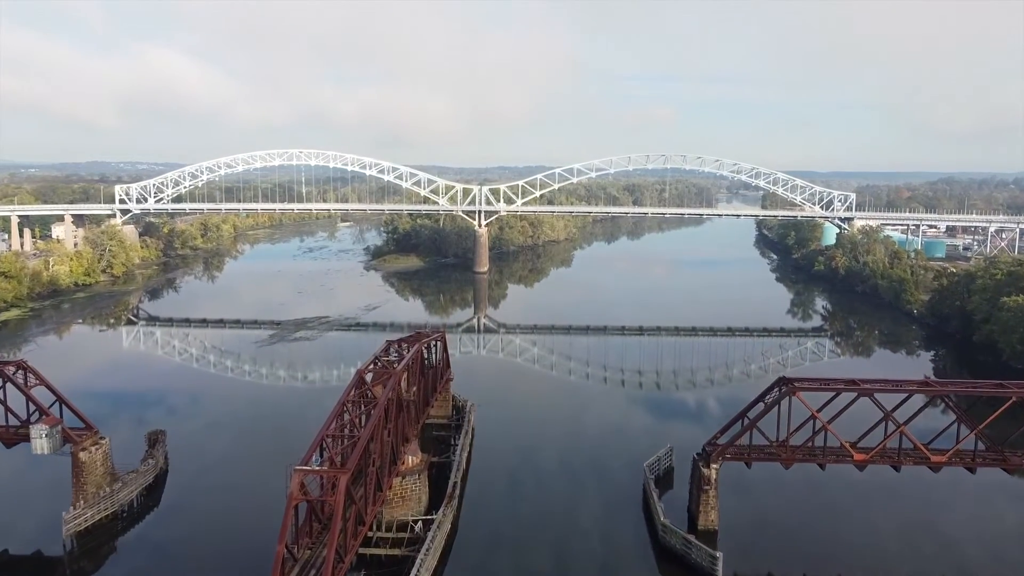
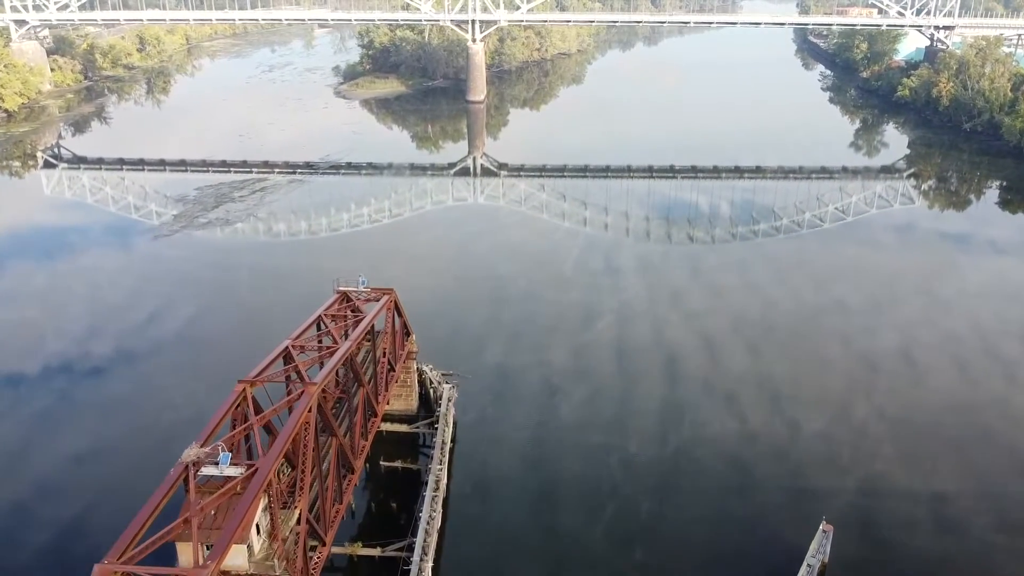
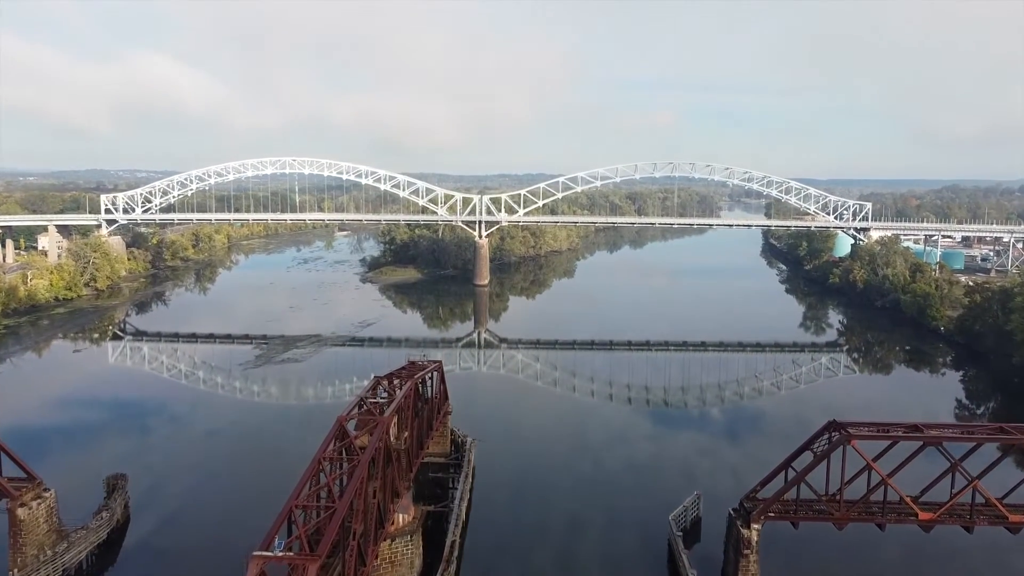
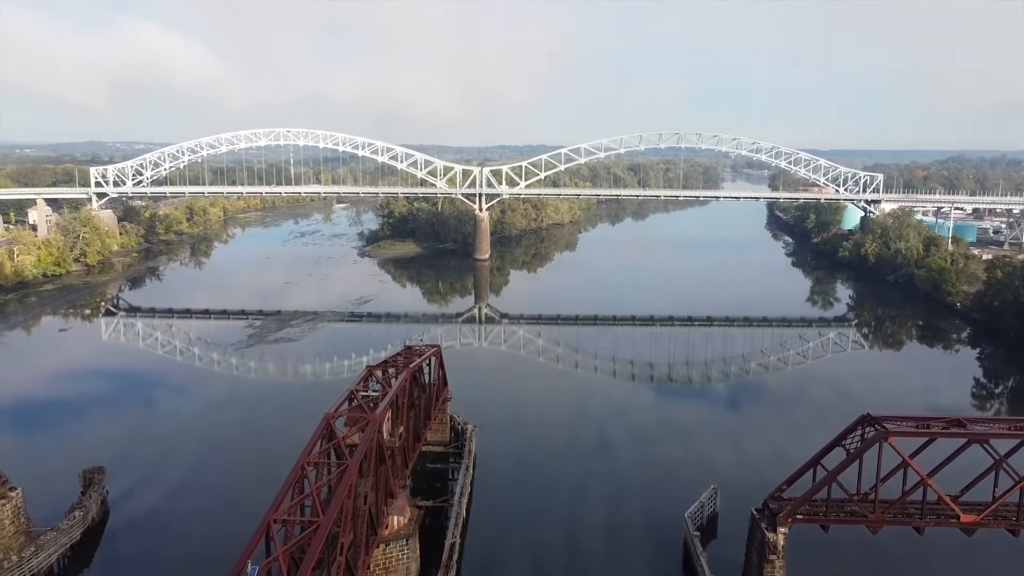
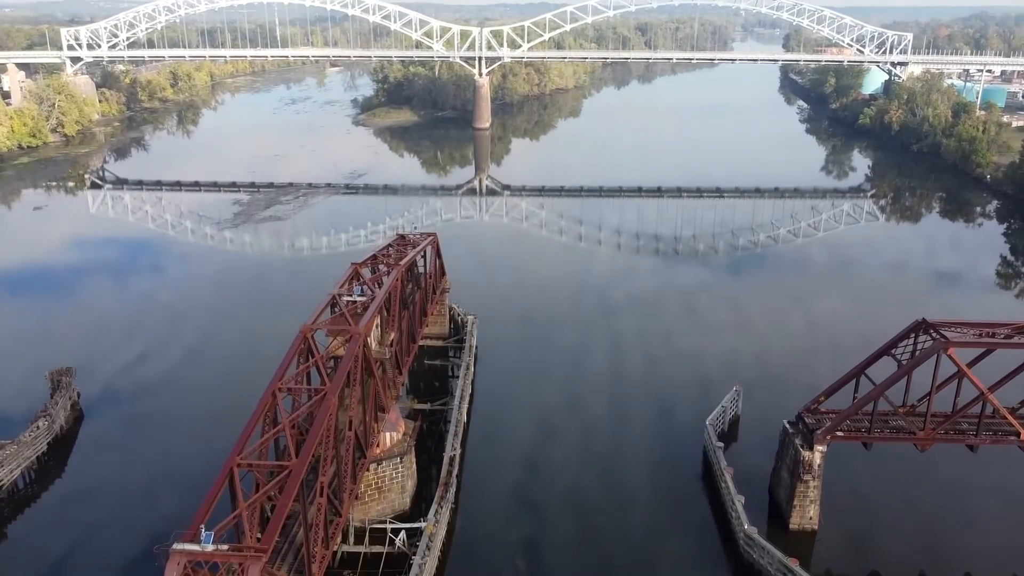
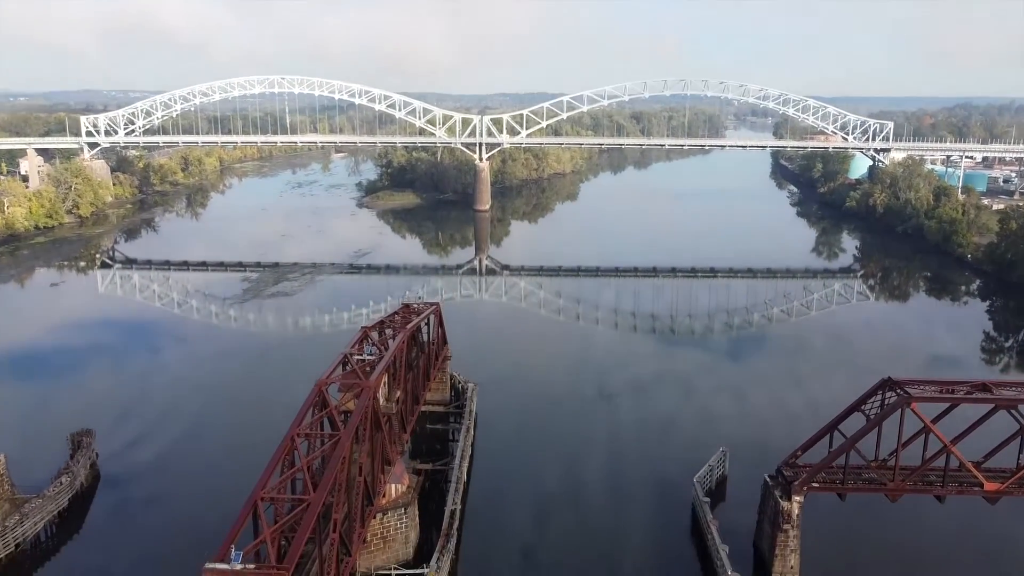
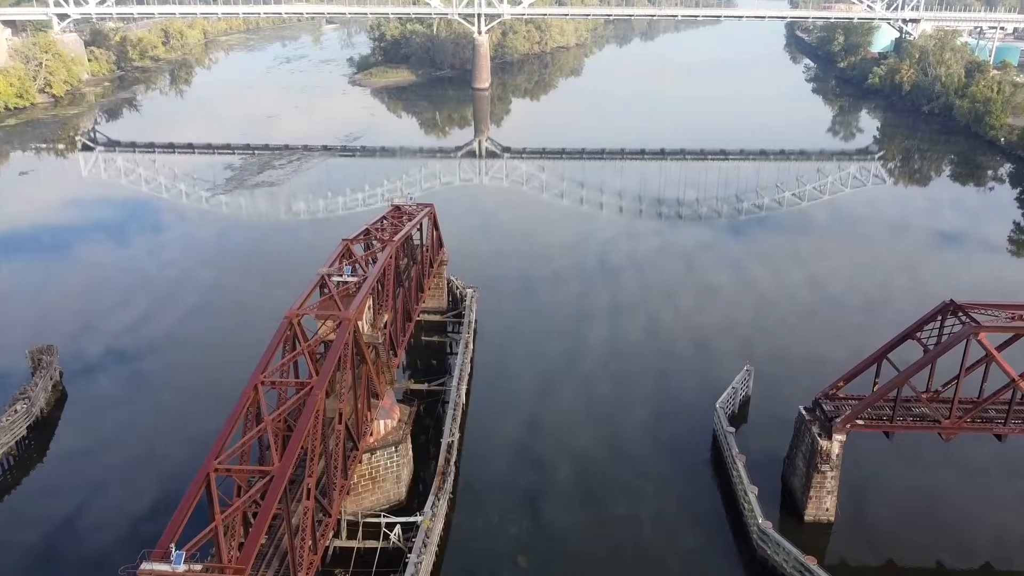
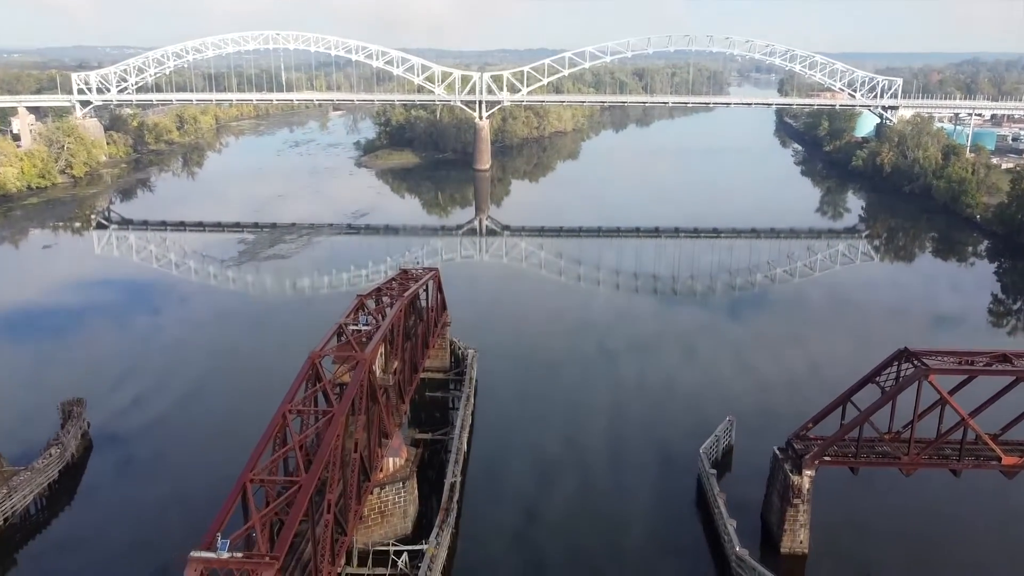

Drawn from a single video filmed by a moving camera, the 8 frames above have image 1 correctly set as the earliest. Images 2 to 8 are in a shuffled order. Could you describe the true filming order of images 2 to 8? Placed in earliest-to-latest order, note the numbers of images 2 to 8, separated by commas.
3, 4, 6, 8, 5, 7, 2
